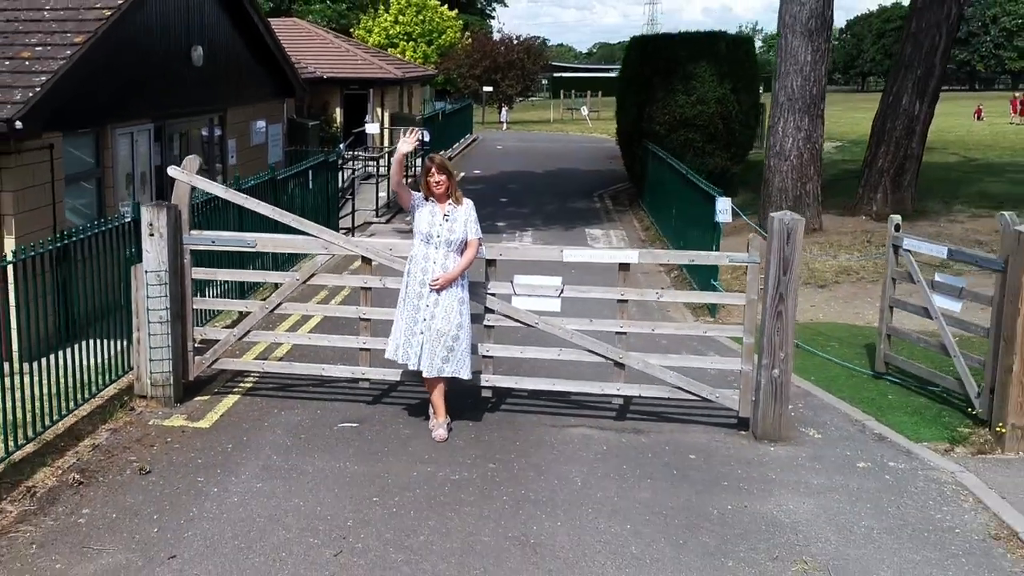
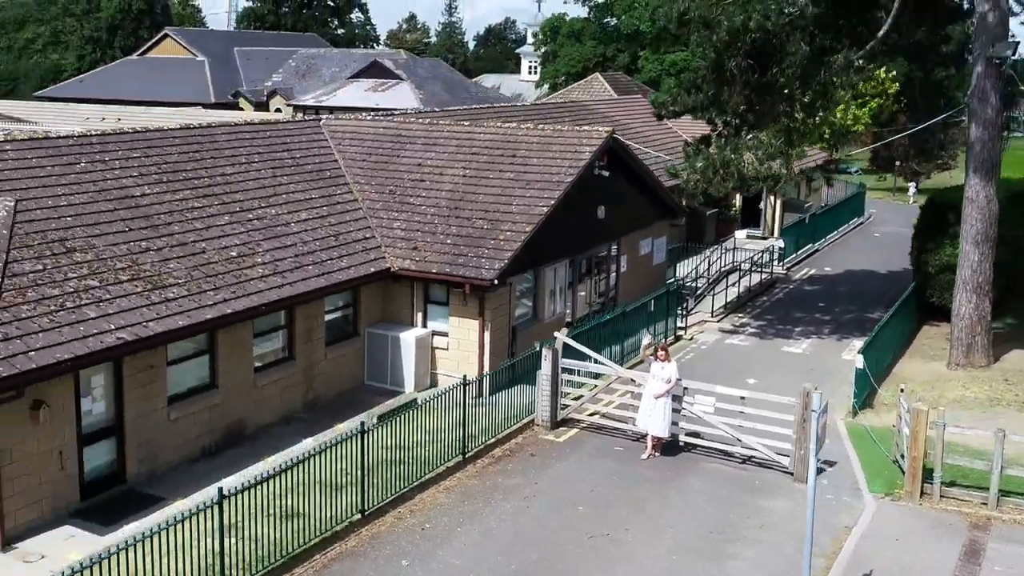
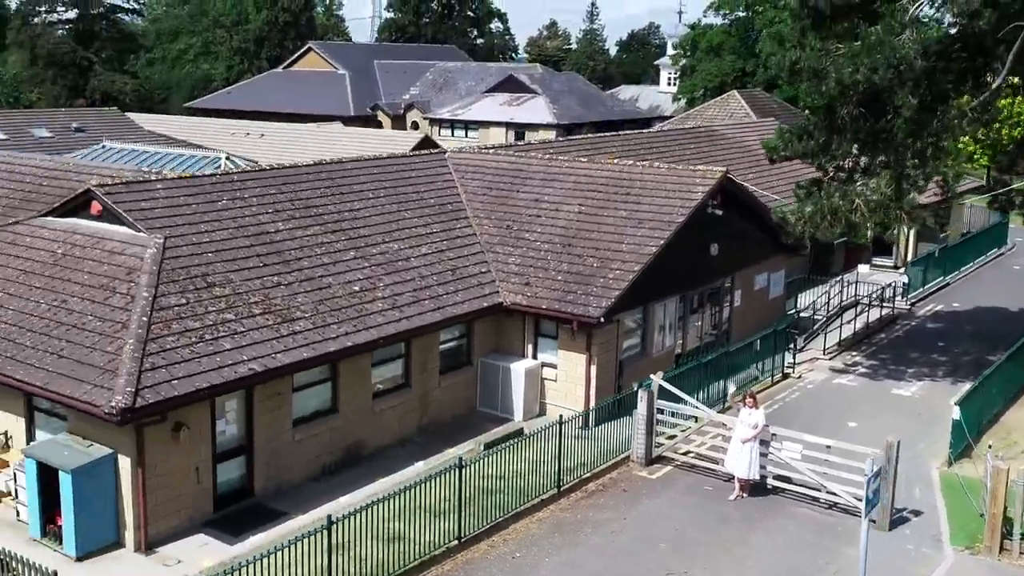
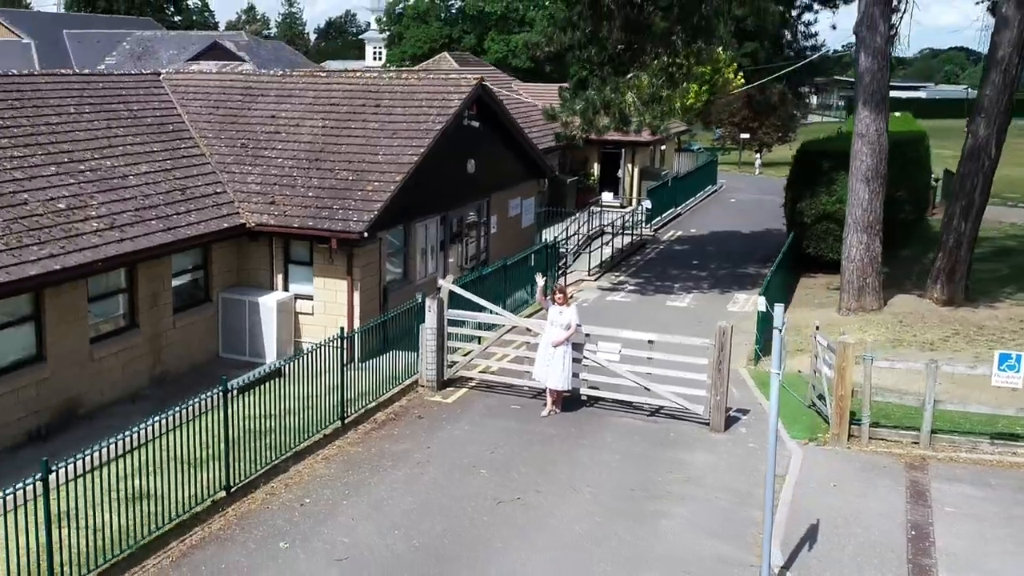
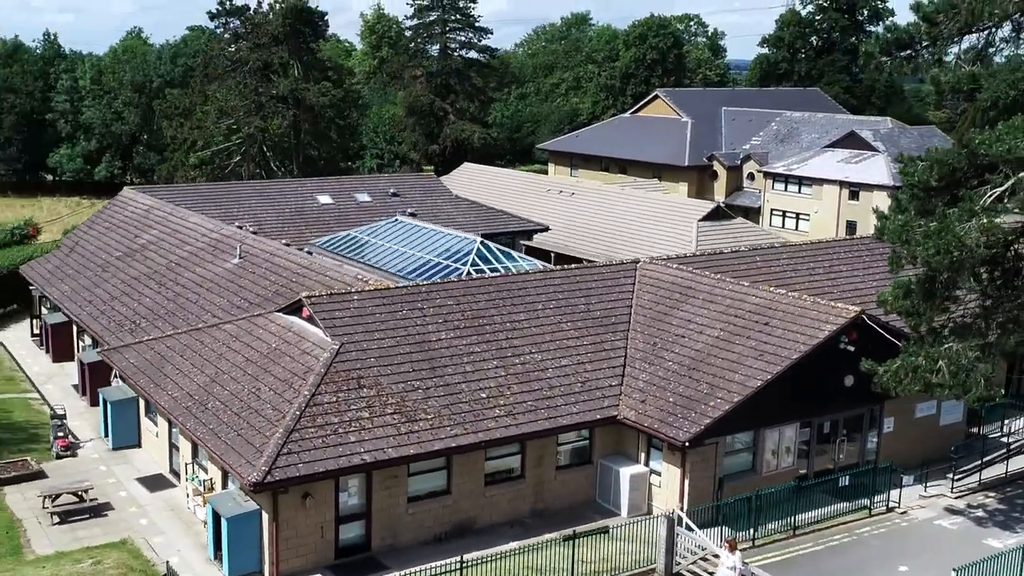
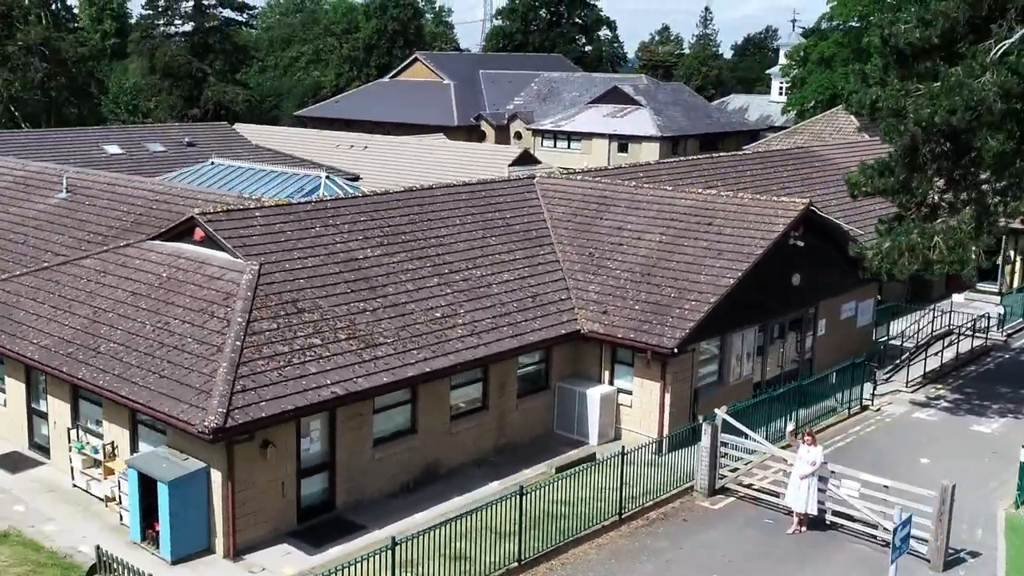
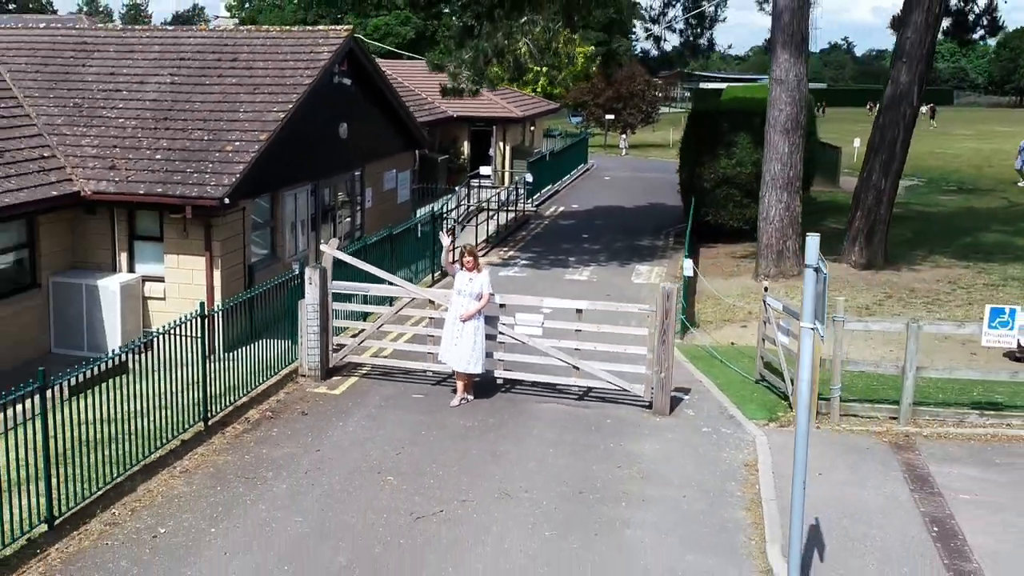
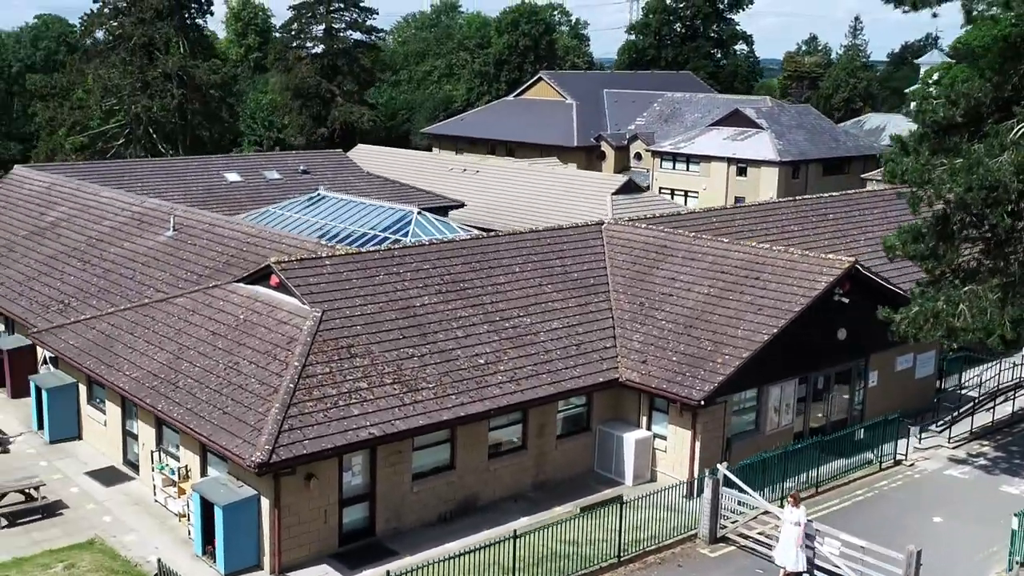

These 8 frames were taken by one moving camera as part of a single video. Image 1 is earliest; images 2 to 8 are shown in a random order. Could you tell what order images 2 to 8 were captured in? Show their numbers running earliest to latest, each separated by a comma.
7, 4, 2, 3, 6, 8, 5
